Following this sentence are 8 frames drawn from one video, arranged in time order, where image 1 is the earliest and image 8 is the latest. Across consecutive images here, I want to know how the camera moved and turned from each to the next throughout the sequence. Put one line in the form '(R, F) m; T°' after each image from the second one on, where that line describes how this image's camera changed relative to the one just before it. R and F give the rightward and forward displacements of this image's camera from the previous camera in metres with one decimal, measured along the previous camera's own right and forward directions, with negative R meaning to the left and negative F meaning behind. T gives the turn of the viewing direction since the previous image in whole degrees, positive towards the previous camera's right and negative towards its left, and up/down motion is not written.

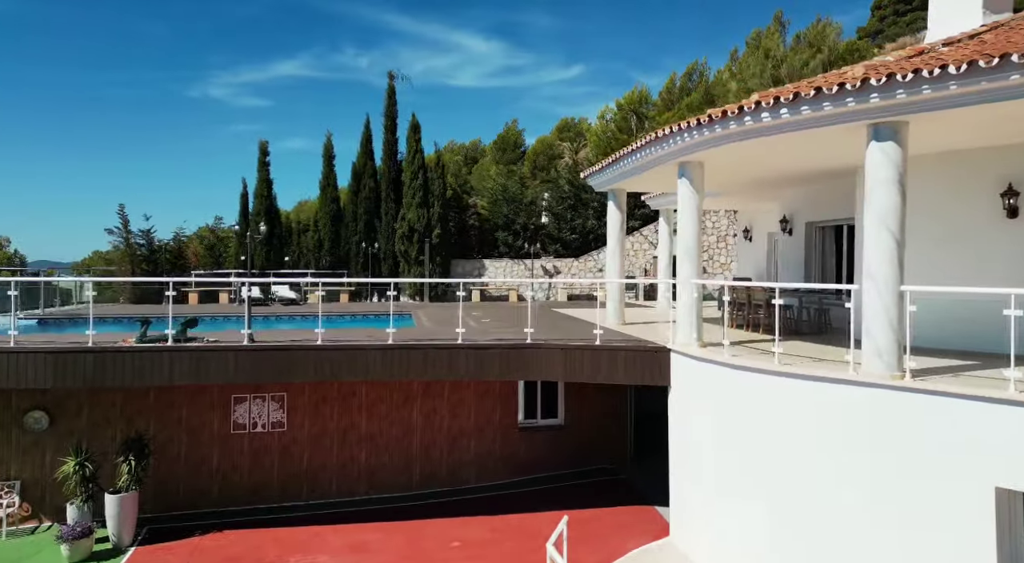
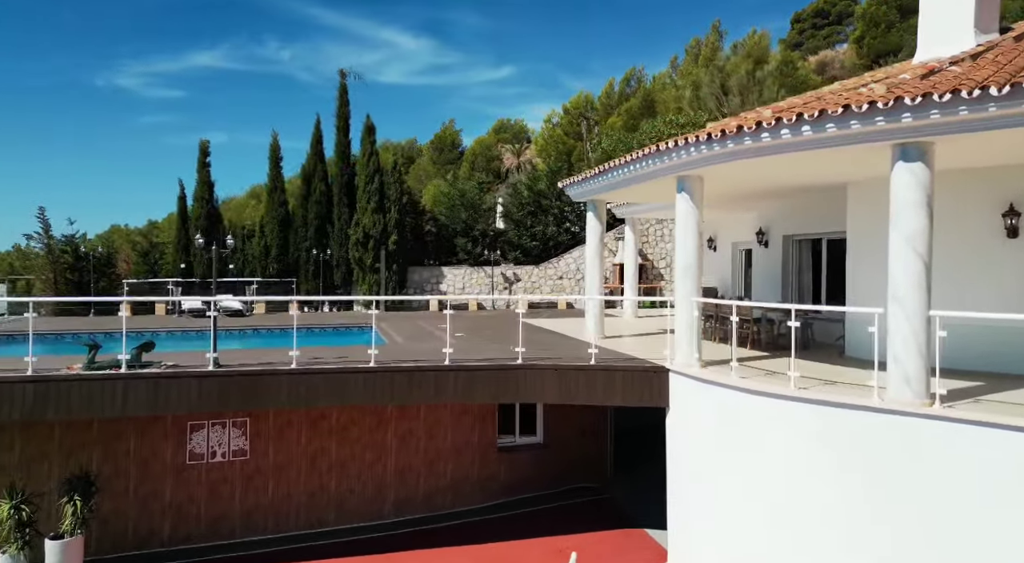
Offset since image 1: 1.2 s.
(-1.0, +0.7) m; +6°
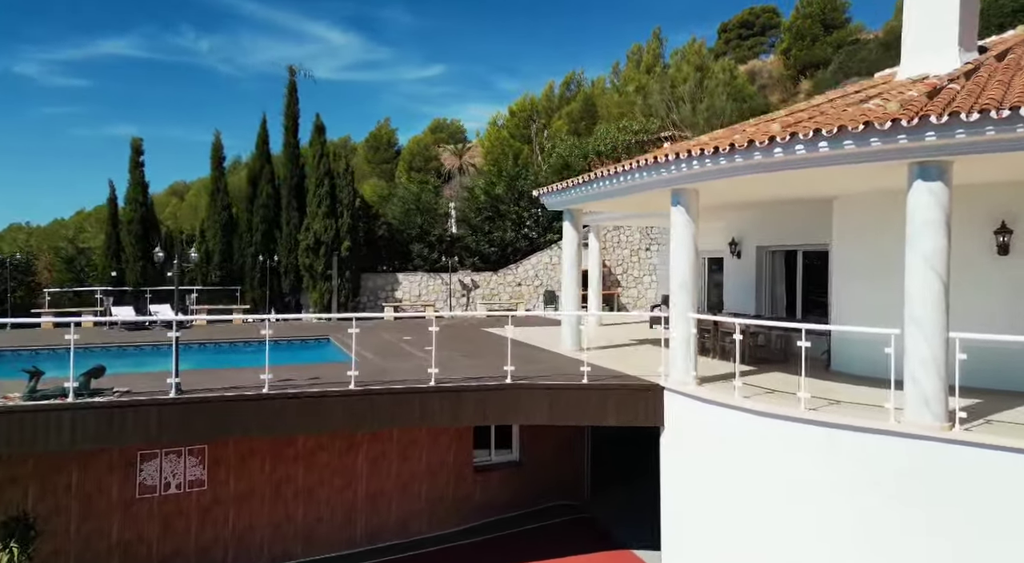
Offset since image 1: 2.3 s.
(-0.9, +0.6) m; +6°
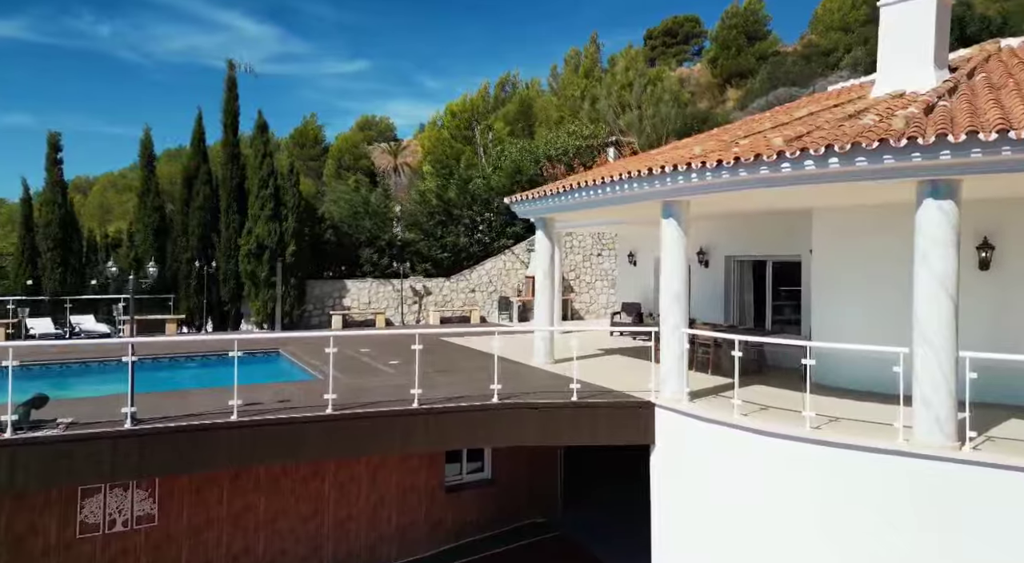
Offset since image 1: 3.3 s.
(-0.9, +0.6) m; +6°
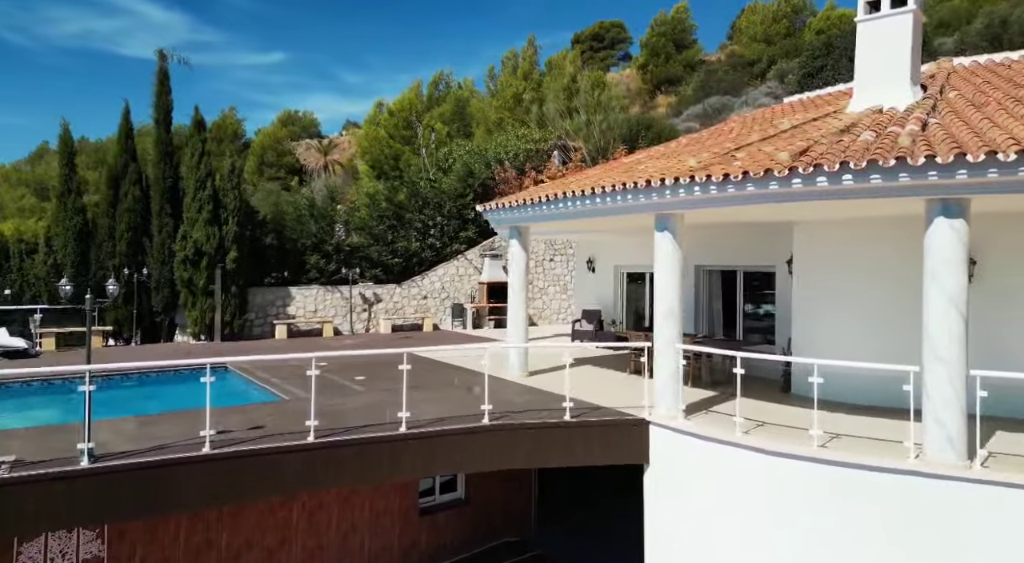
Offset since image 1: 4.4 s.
(-1.0, +0.6) m; +7°
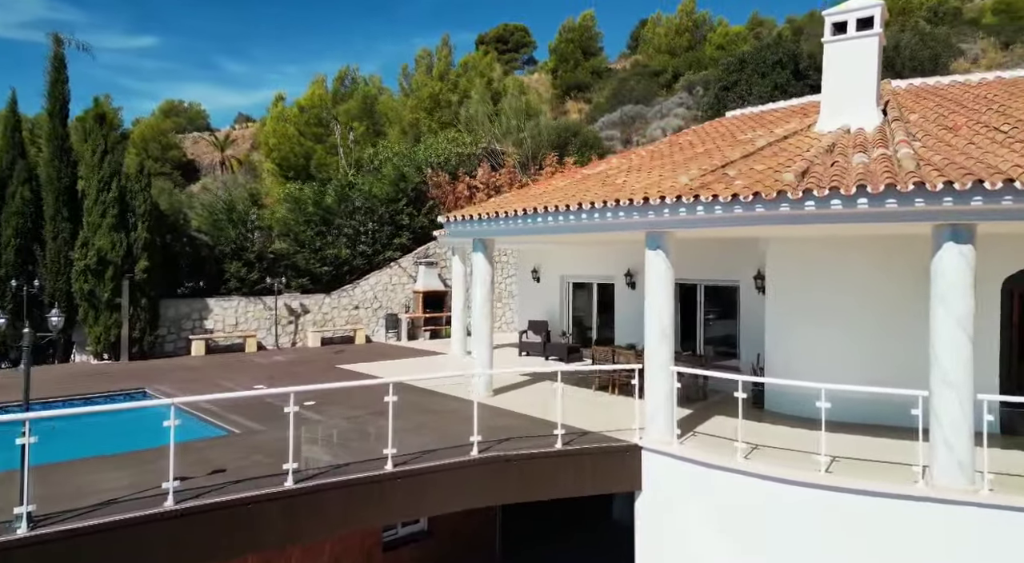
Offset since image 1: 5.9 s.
(-1.3, +0.8) m; +9°
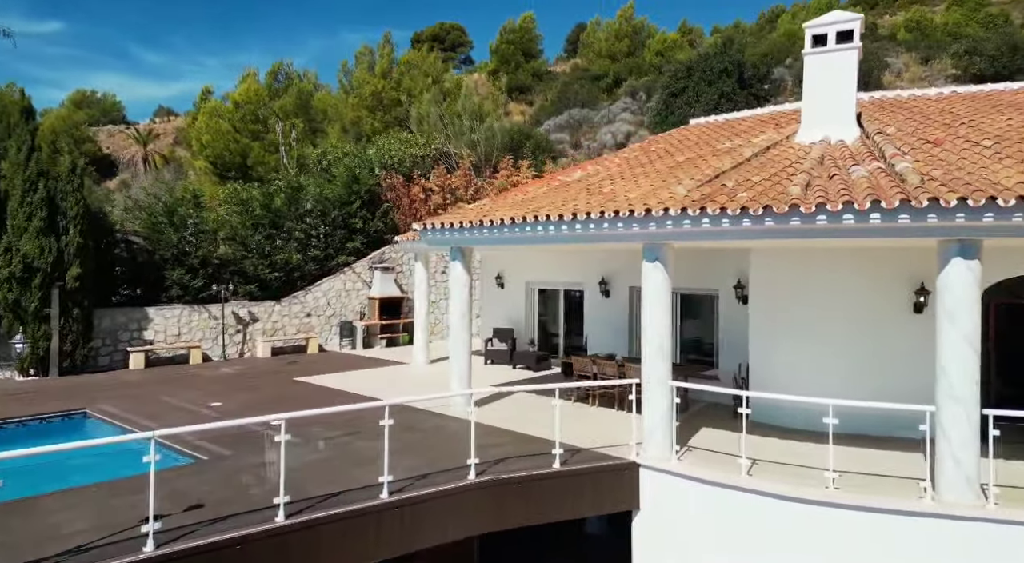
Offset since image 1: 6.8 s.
(-0.9, +0.5) m; +6°
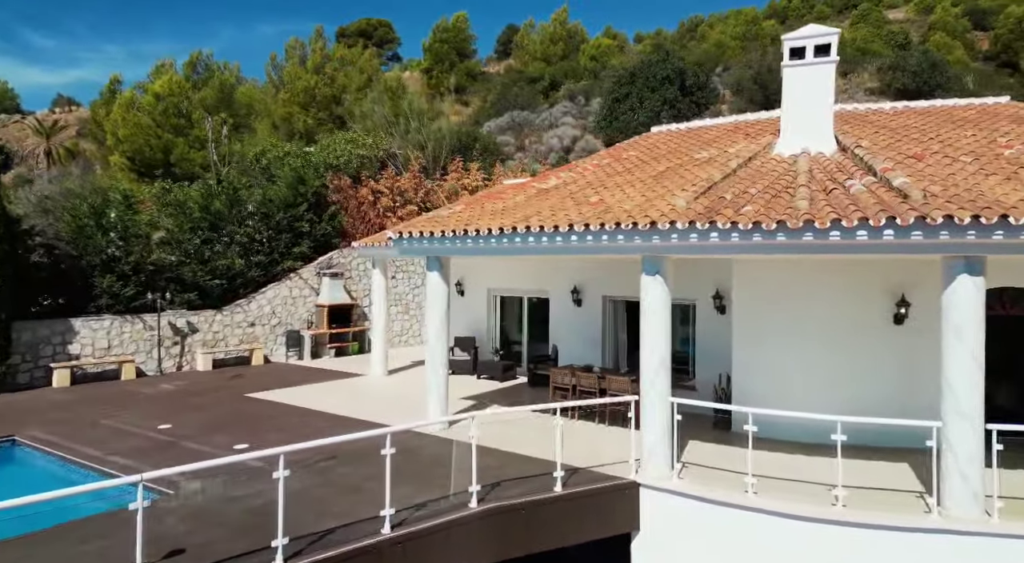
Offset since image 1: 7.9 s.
(-1.0, +0.6) m; +7°
